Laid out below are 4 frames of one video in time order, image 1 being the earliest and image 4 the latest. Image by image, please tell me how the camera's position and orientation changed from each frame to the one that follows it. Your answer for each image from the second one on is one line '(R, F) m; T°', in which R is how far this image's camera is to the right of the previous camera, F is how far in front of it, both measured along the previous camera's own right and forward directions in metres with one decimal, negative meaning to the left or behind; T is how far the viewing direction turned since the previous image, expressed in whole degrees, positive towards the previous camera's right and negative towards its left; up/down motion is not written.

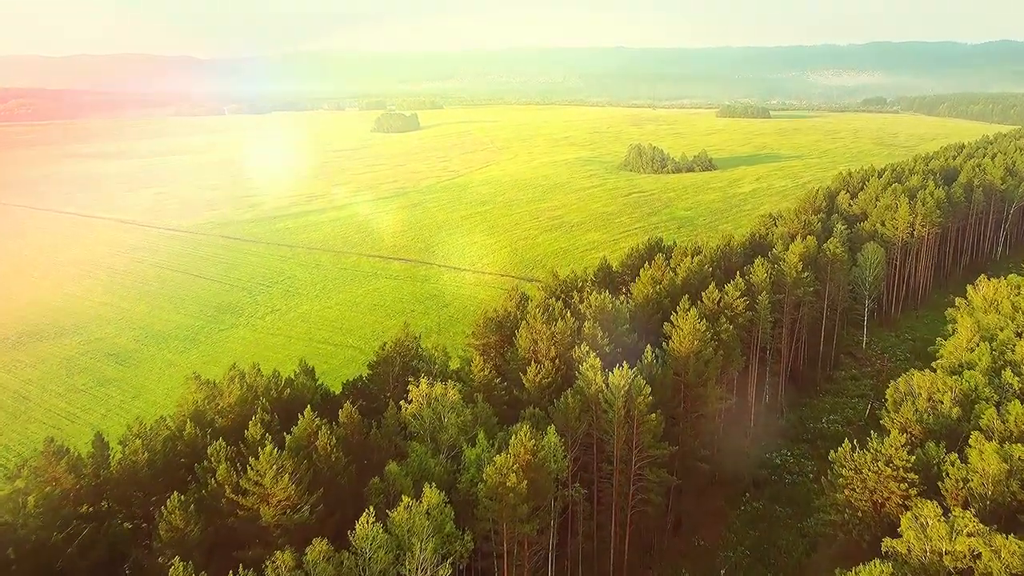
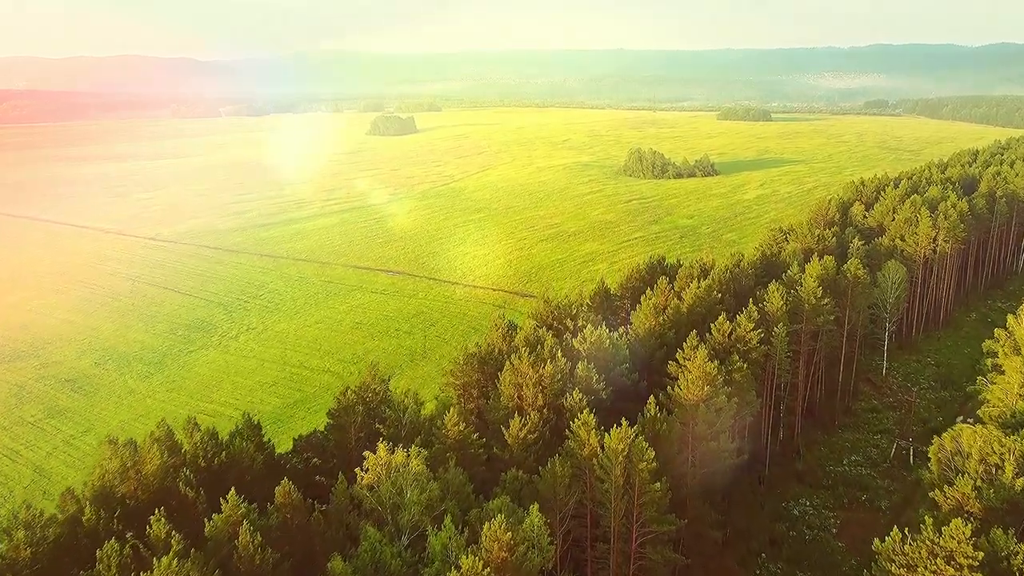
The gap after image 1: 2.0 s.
(+0.8, +4.4) m; 0°
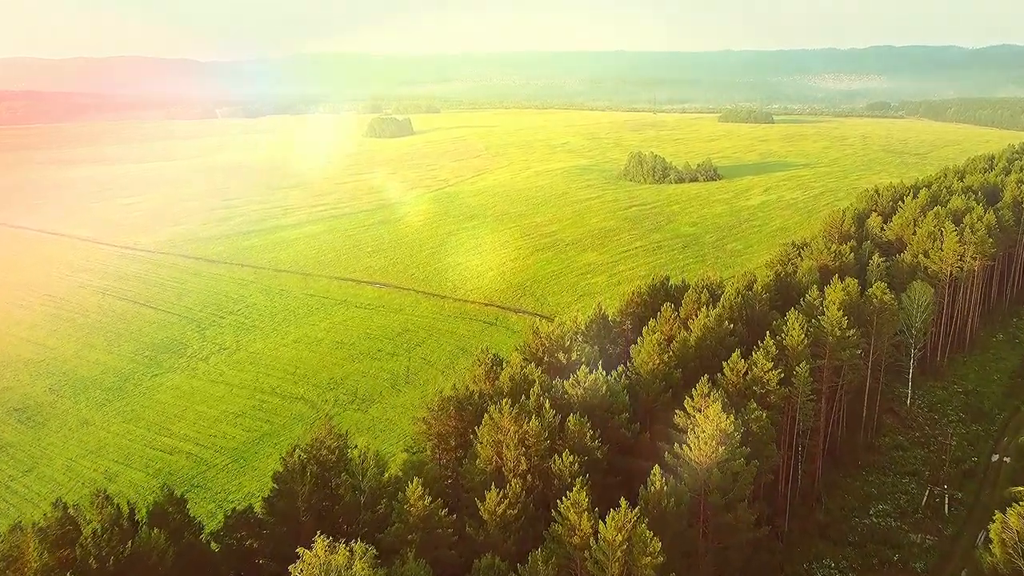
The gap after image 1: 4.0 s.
(+0.8, +4.4) m; 0°
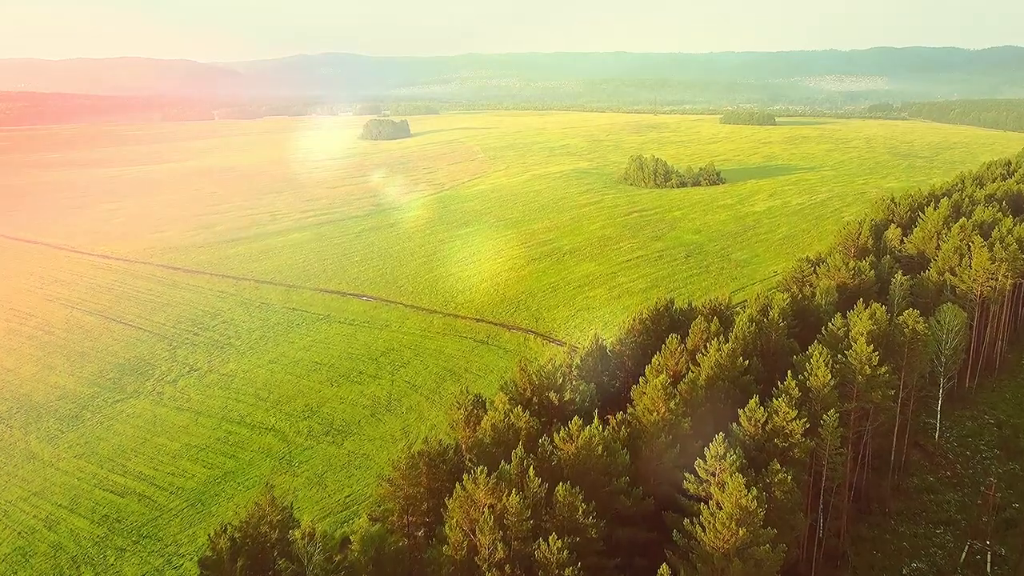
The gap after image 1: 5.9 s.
(+0.8, +4.2) m; 0°
